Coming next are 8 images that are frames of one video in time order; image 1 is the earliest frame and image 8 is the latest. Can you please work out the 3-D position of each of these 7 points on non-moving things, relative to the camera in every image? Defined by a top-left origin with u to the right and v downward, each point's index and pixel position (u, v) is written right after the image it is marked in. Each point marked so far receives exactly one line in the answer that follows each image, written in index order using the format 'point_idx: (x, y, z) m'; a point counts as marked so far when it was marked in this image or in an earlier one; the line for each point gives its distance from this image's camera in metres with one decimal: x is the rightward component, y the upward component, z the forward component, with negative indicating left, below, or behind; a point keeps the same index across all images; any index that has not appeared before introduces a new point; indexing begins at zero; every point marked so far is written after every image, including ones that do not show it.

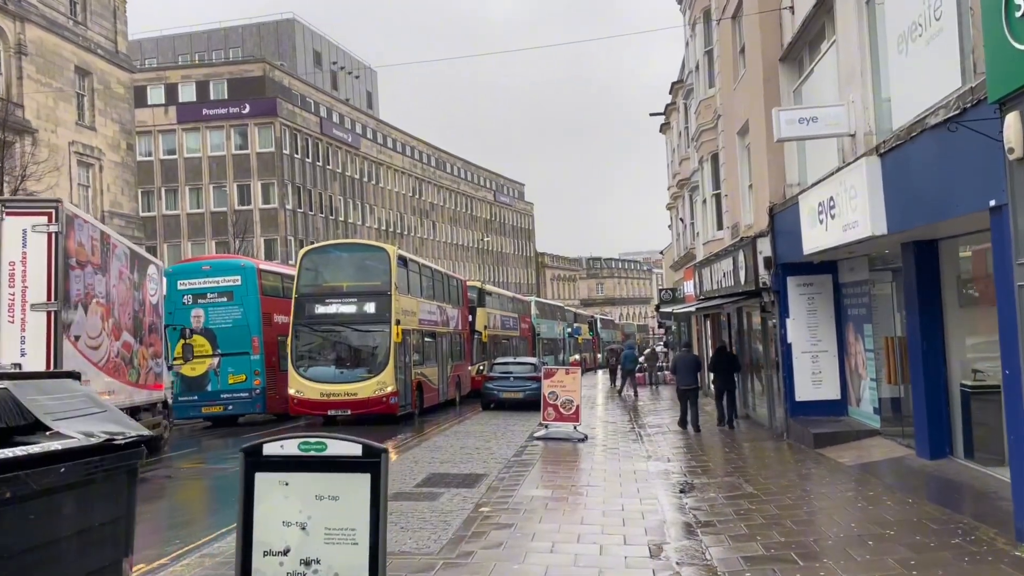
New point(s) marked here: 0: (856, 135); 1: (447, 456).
0: (+4.2, +1.9, +10.3) m
1: (-1.0, -2.7, +13.4) m
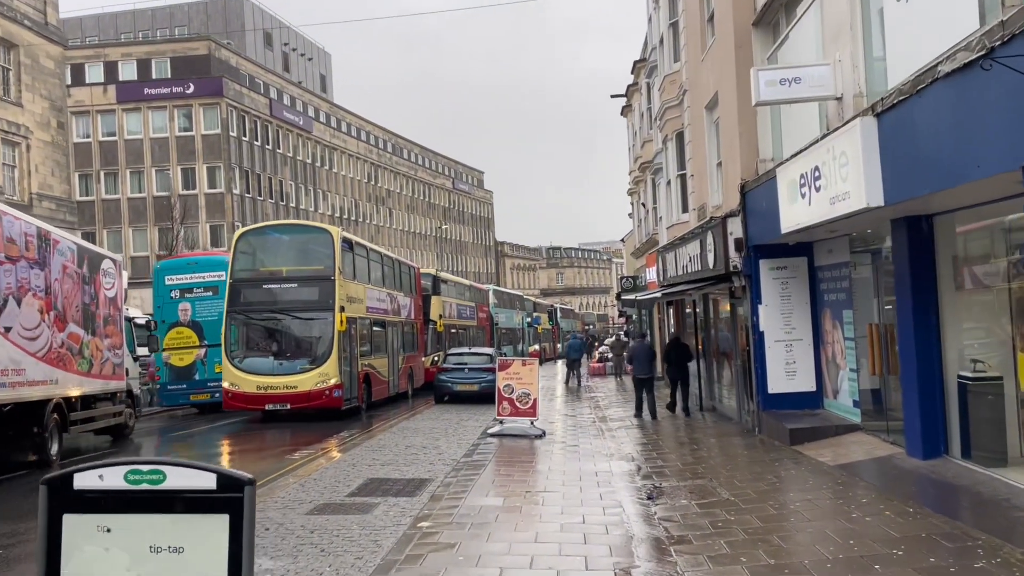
0: (+3.6, +2.1, +9.3) m
1: (-1.7, -2.4, +12.1) m
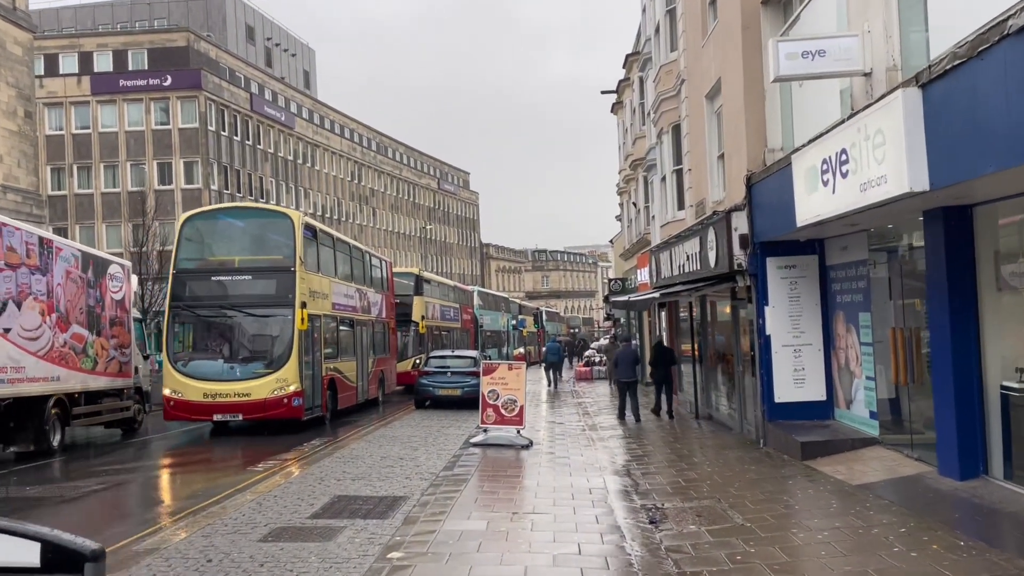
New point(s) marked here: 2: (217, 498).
0: (+3.5, +2.1, +8.3) m
1: (-1.9, -2.4, +11.0) m
2: (-3.2, -2.2, +9.0) m
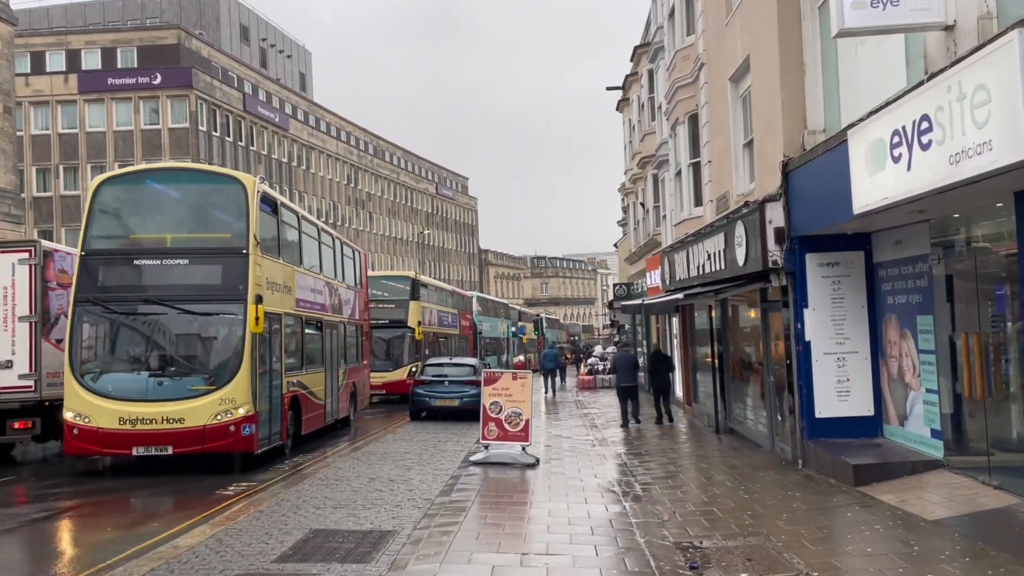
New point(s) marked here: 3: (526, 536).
0: (+3.6, +2.1, +6.9) m
1: (-1.9, -2.3, +9.5) m
2: (-3.1, -2.2, +7.6) m
3: (+0.1, -2.3, +7.8) m
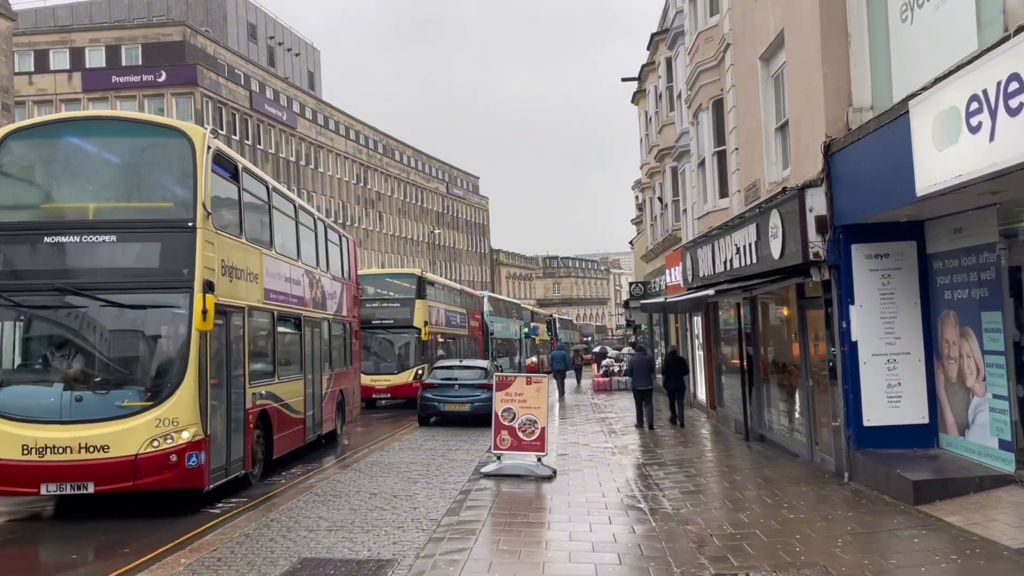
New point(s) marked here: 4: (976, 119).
0: (+3.7, +2.2, +5.8) m
1: (-1.7, -2.3, +8.6) m
2: (-2.9, -2.2, +6.6) m
3: (+0.3, -2.2, +6.8) m
4: (+3.4, +1.2, +6.2) m
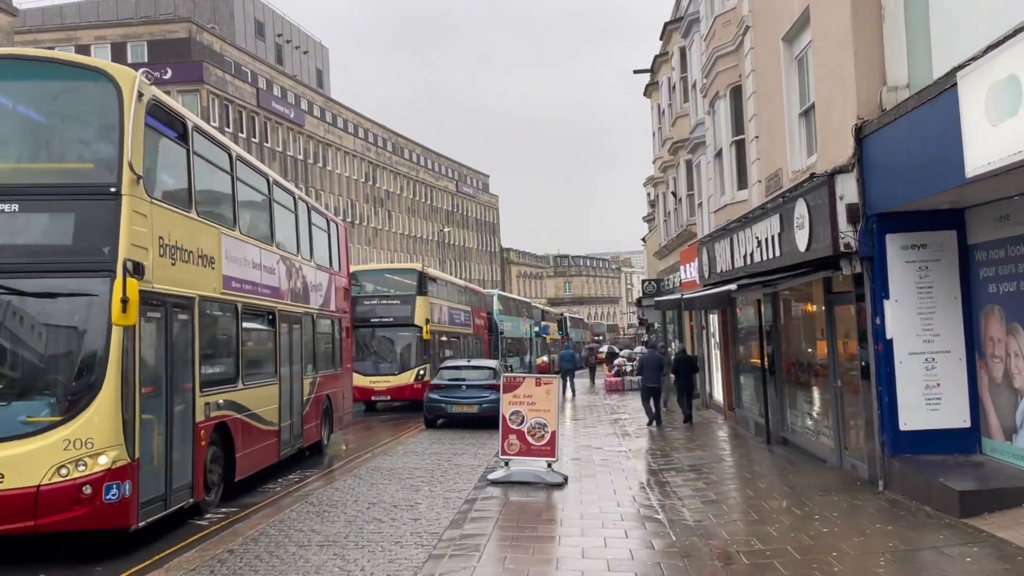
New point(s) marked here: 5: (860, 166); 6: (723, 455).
0: (+3.7, +2.2, +5.1) m
1: (-1.6, -2.3, +7.9) m
2: (-2.9, -2.1, +6.0) m
3: (+0.3, -2.2, +6.1) m
4: (+3.4, +1.3, +5.5) m
5: (+3.8, +1.3, +9.3) m
6: (+3.3, -2.6, +13.5) m
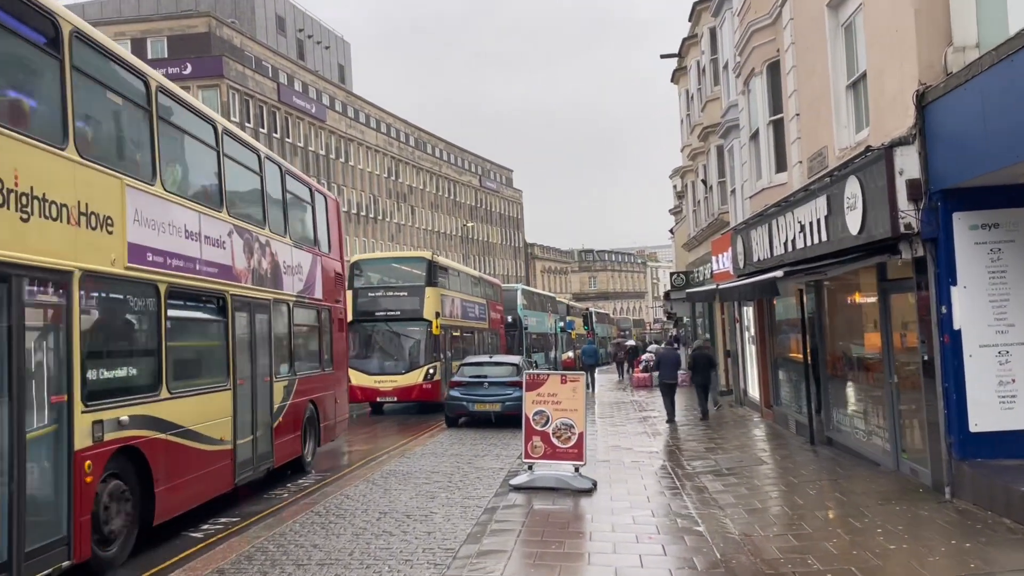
0: (+3.8, +2.4, +4.2) m
1: (-1.4, -2.2, +7.2) m
2: (-2.8, -2.0, +5.2) m
3: (+0.5, -2.1, +5.3) m
4: (+3.5, +1.4, +4.5) m
5: (+4.0, +1.5, +8.3) m
6: (+3.7, -2.5, +12.6) m
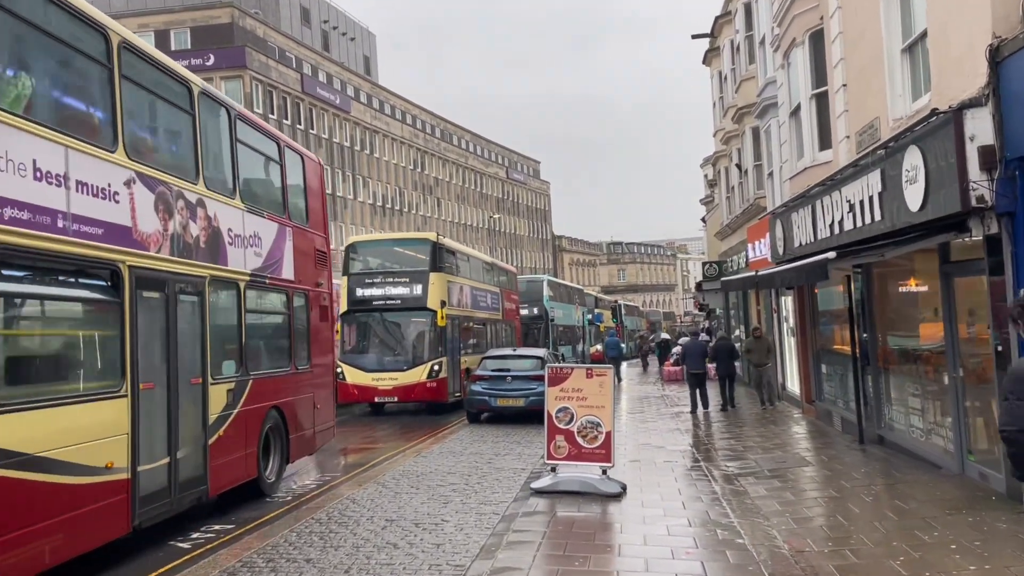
0: (+3.8, +2.5, +3.2) m
1: (-1.3, -2.0, +6.4) m
2: (-2.7, -1.9, +4.5) m
3: (+0.5, -1.9, +4.4) m
4: (+3.5, +1.6, +3.6) m
5: (+4.2, +1.6, +7.3) m
6: (+4.0, -2.3, +11.6) m
